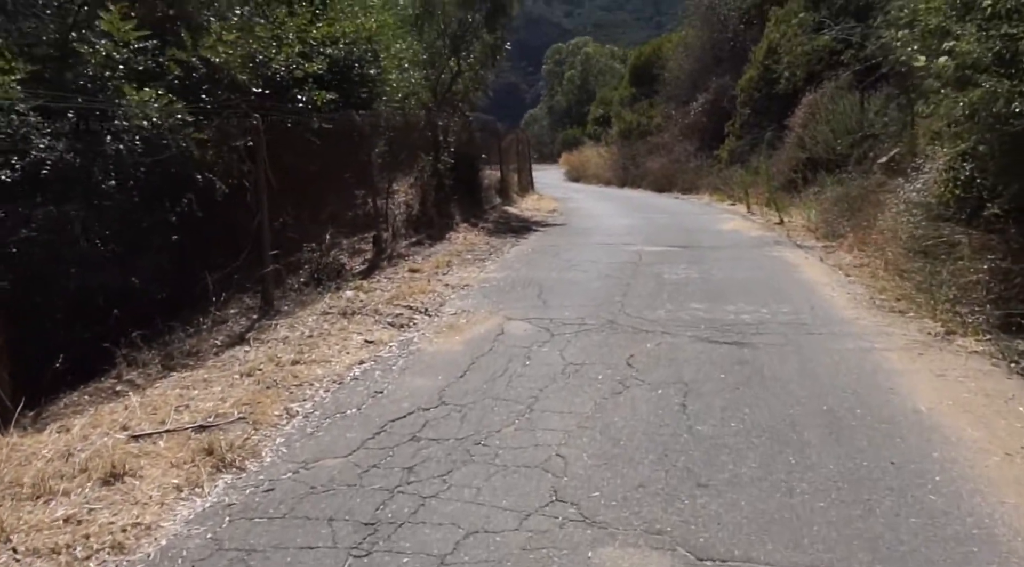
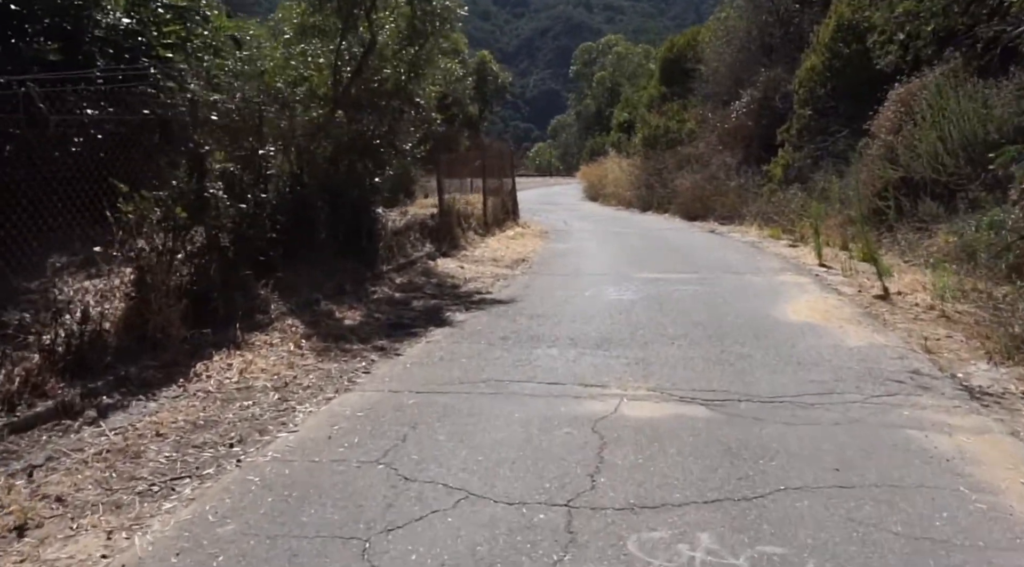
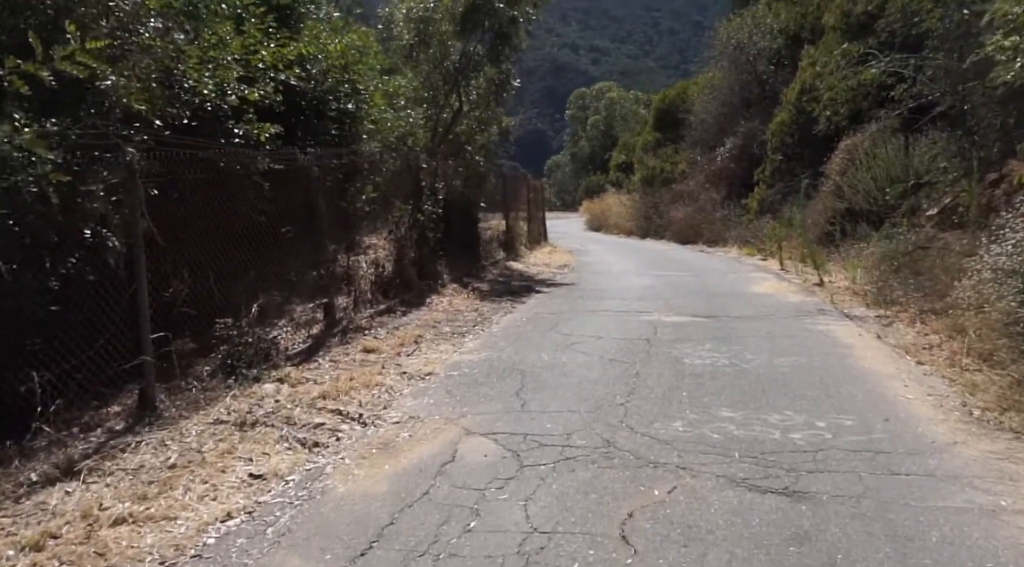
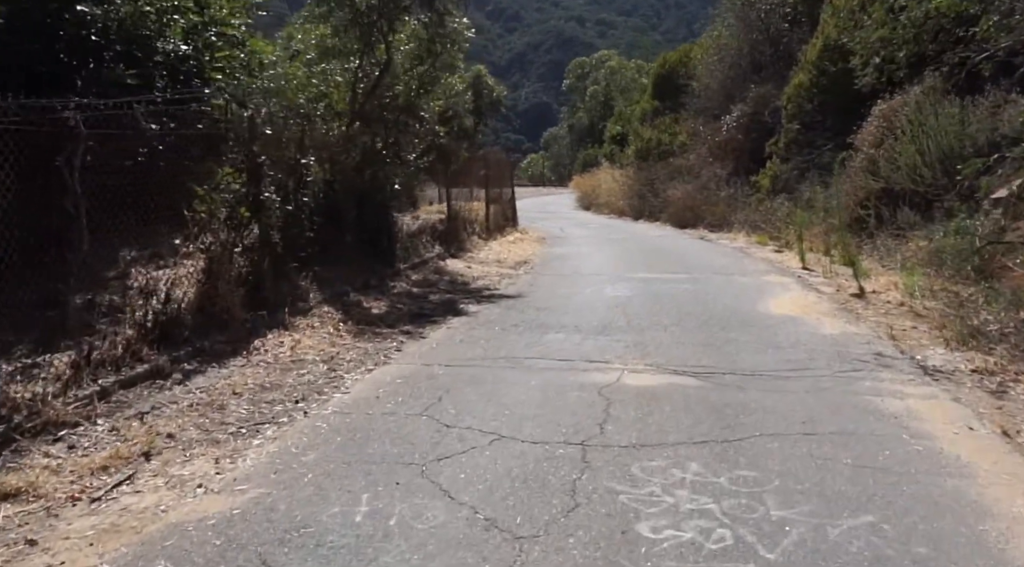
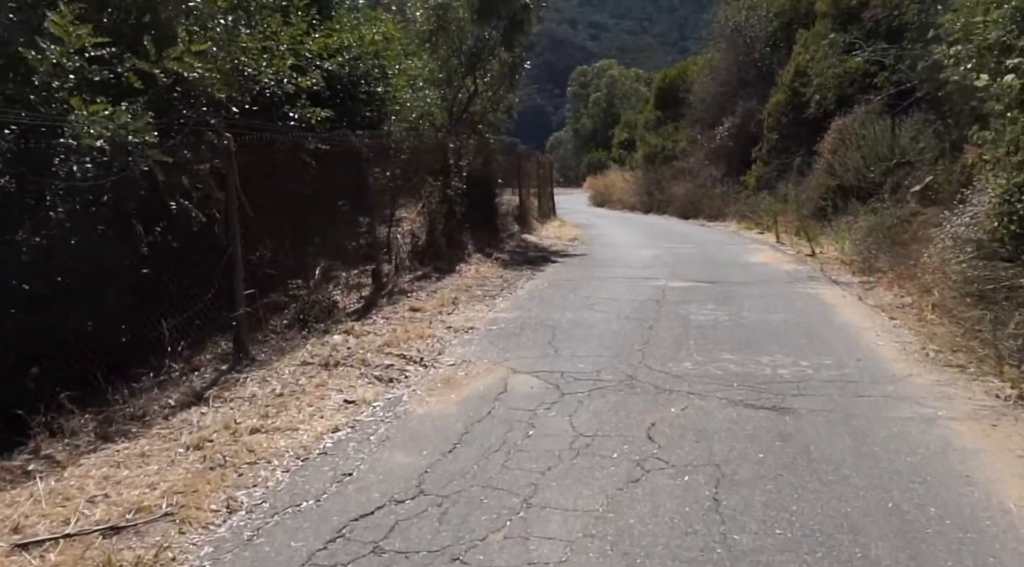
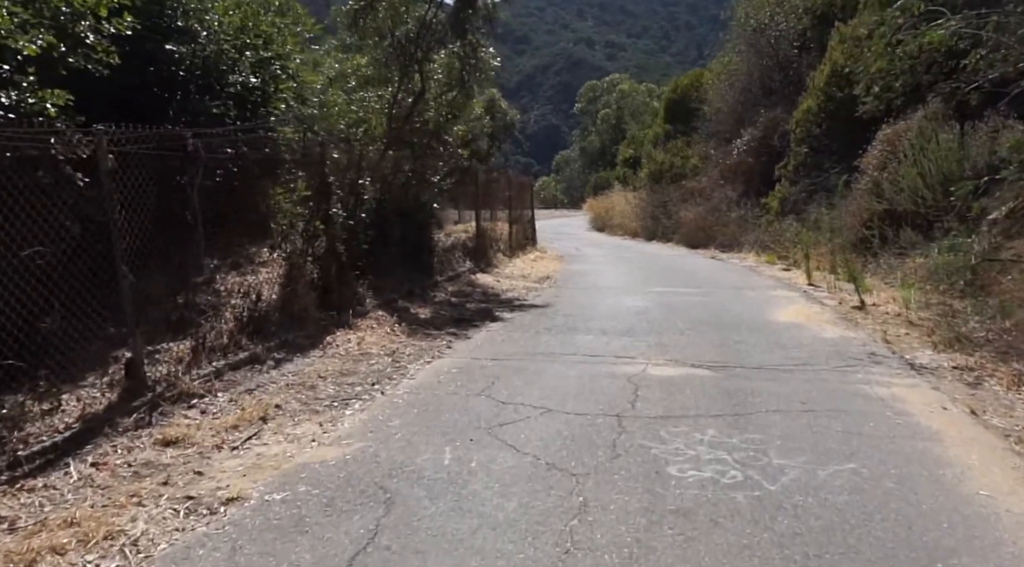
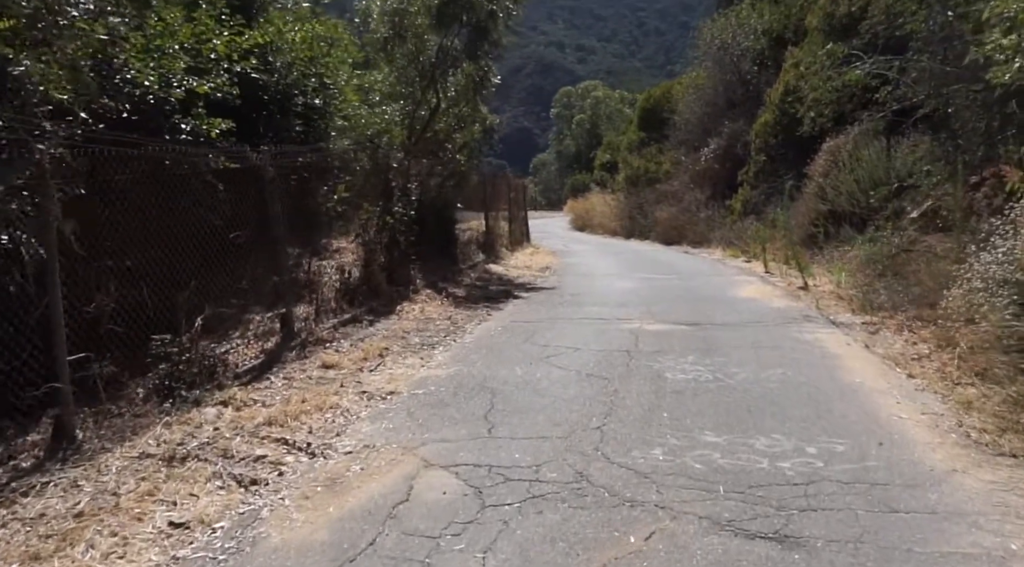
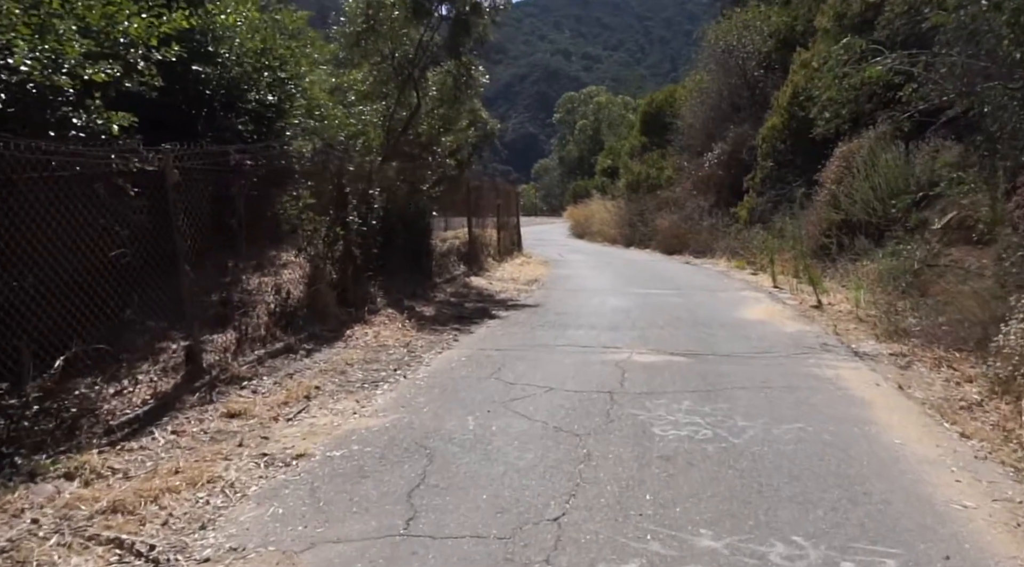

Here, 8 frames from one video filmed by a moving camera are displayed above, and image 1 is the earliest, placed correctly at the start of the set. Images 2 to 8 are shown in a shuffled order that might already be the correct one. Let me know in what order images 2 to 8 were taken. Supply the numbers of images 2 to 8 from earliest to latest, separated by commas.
5, 3, 7, 8, 6, 4, 2
